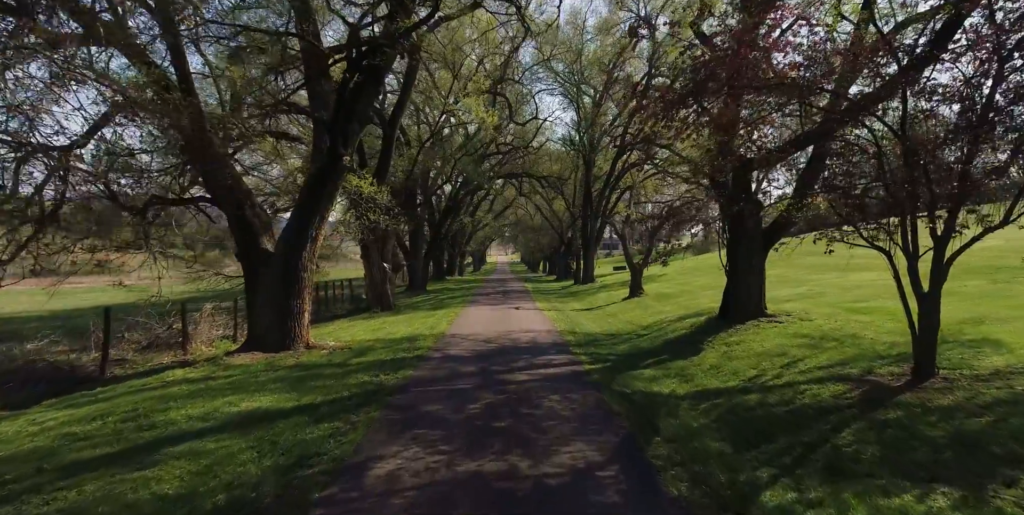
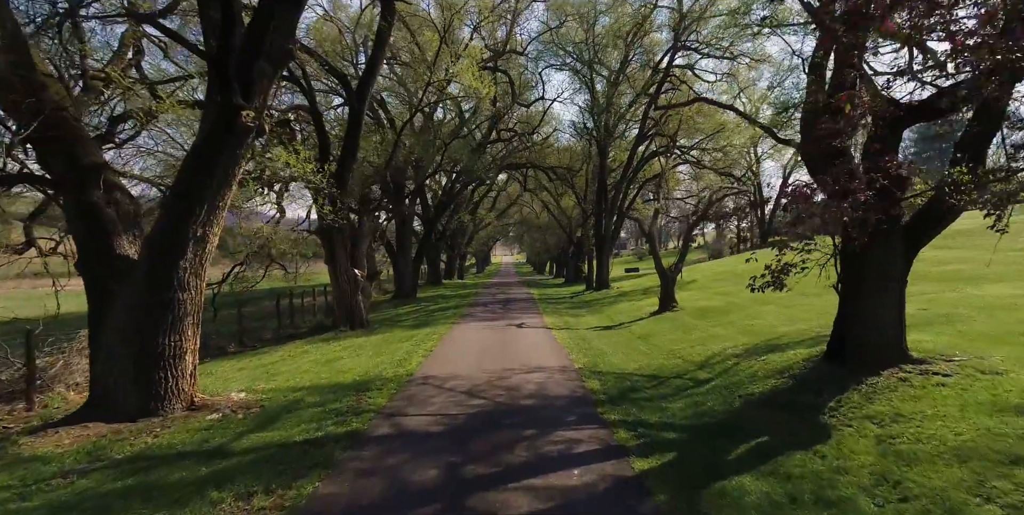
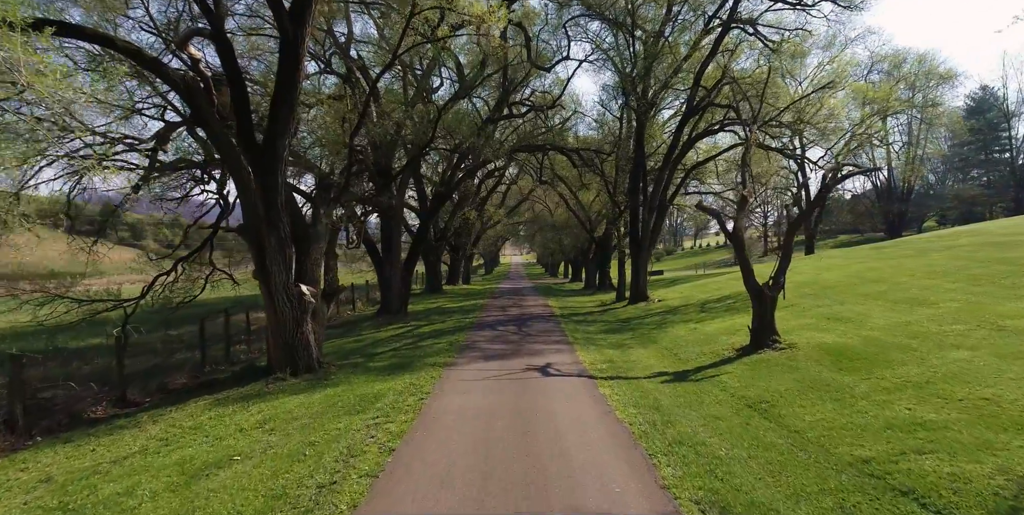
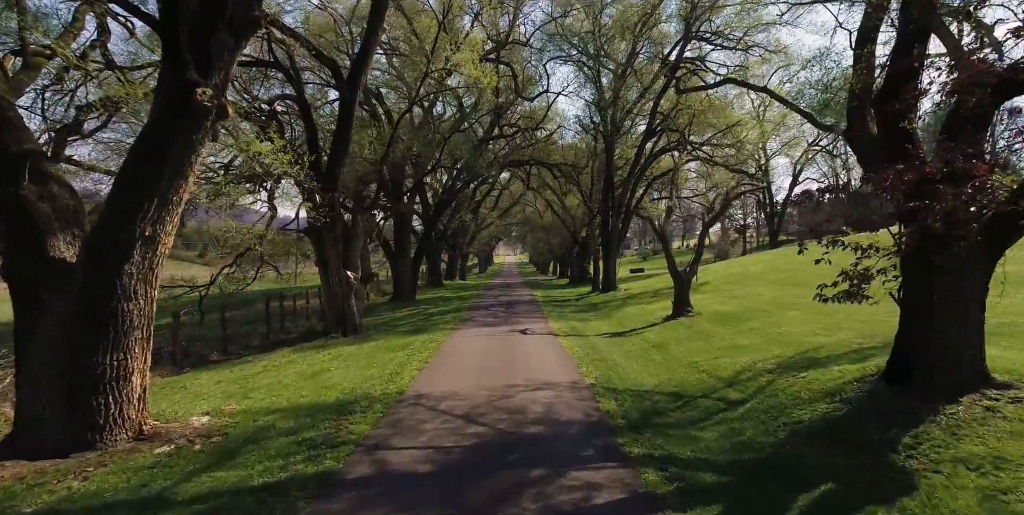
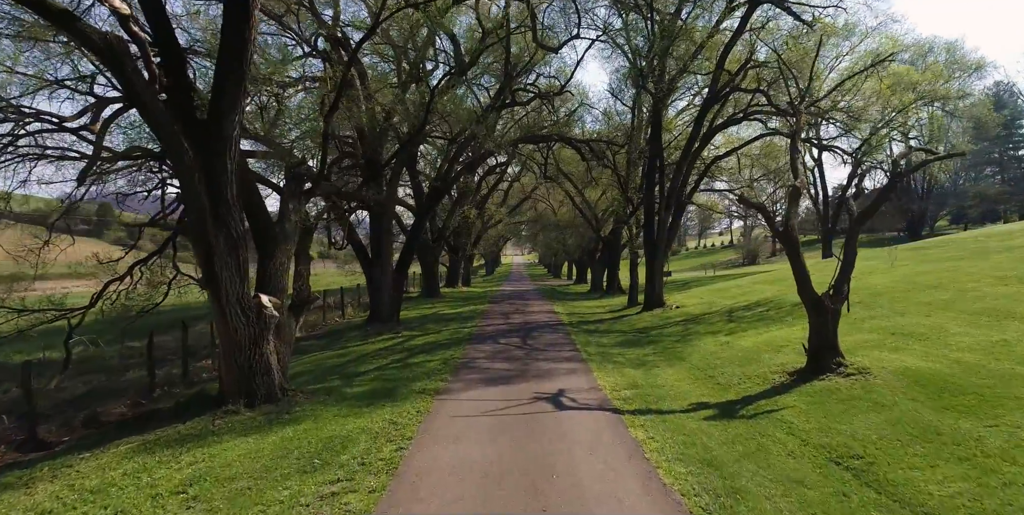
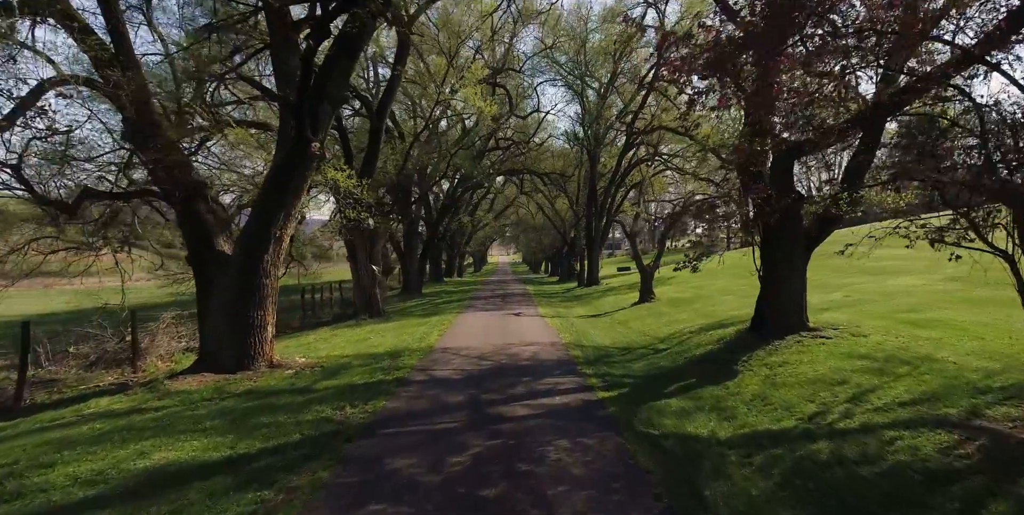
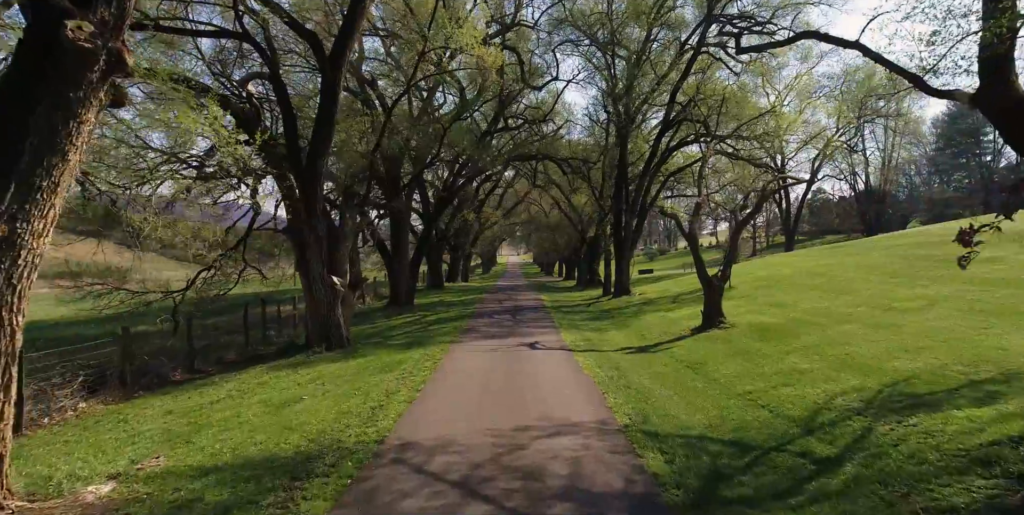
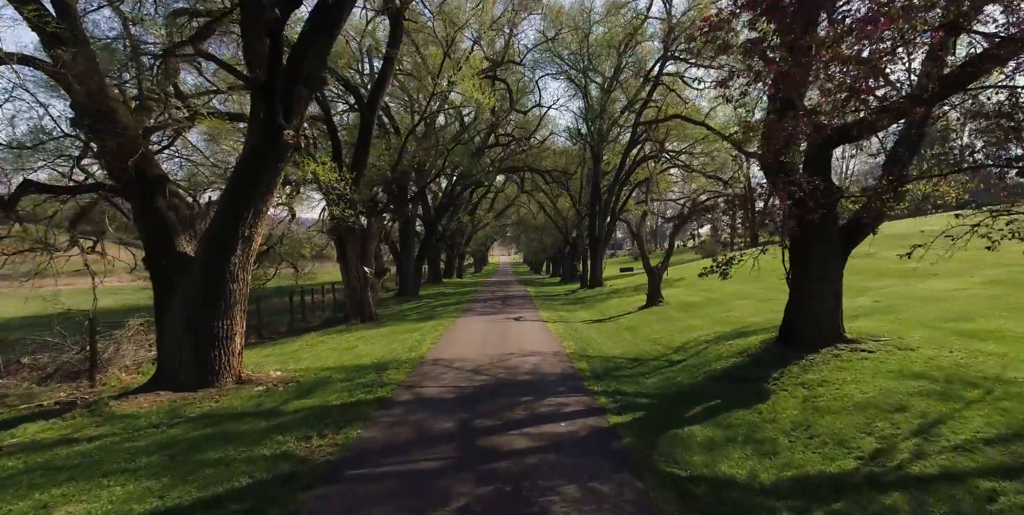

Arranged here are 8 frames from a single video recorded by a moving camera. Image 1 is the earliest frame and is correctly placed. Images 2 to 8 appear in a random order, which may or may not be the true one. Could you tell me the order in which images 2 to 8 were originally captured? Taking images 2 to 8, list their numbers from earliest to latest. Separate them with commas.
6, 8, 2, 4, 7, 3, 5
